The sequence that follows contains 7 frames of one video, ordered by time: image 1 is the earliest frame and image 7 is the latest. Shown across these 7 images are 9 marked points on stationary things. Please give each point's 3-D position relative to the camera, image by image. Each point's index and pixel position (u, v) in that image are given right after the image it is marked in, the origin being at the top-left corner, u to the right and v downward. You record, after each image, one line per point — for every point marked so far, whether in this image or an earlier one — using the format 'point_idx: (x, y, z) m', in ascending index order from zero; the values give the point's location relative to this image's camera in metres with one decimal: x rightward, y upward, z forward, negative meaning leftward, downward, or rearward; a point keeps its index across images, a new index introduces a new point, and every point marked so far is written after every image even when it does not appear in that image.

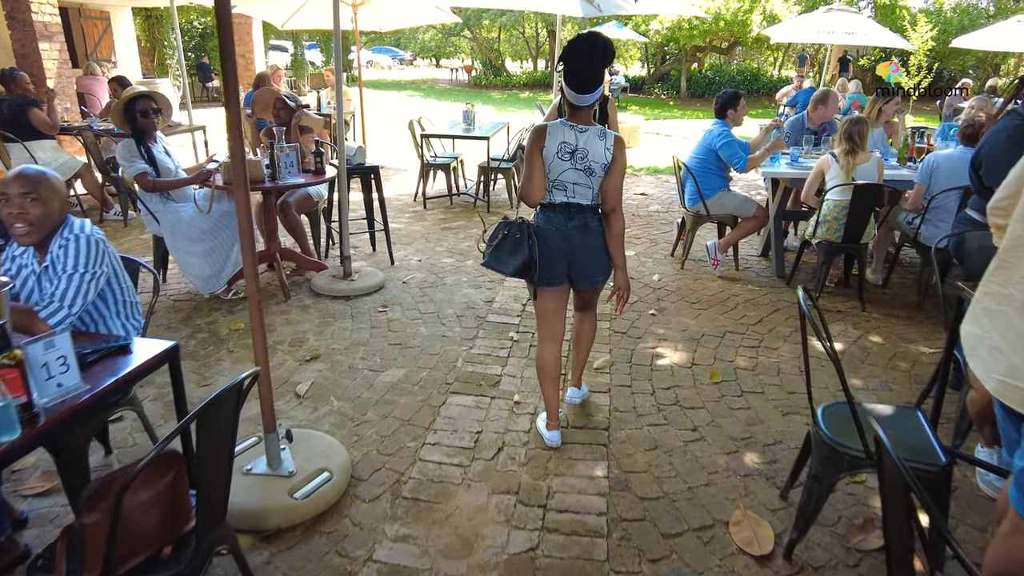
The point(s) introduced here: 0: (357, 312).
0: (-1.0, -0.2, +4.3) m
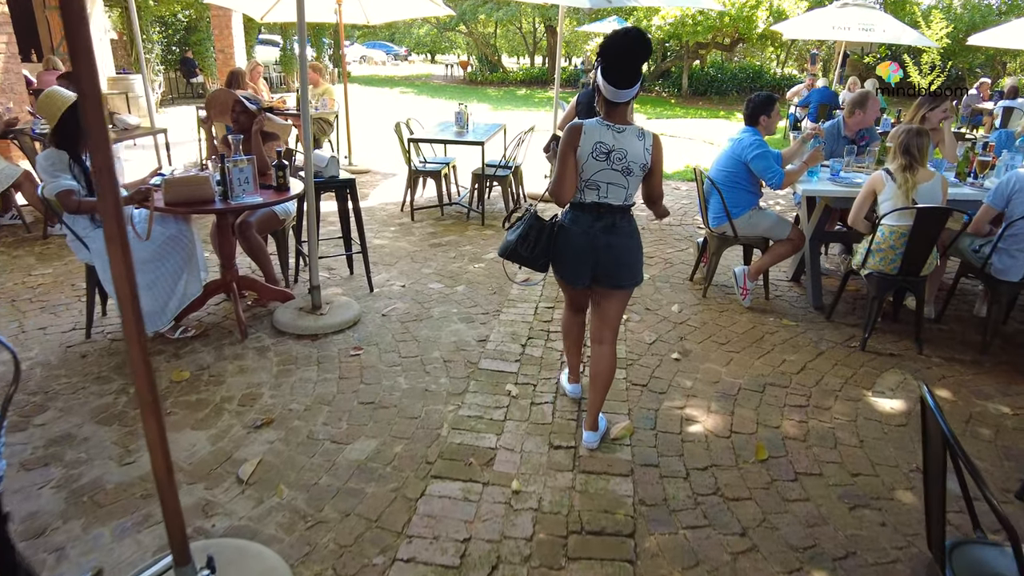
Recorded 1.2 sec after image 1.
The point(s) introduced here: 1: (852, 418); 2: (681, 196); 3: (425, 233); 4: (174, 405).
0: (-1.0, -0.4, +3.6) m
1: (+1.5, -0.6, +3.1) m
2: (+1.9, +1.0, +7.7) m
3: (-0.8, +0.5, +6.1) m
4: (-1.6, -0.5, +3.2) m
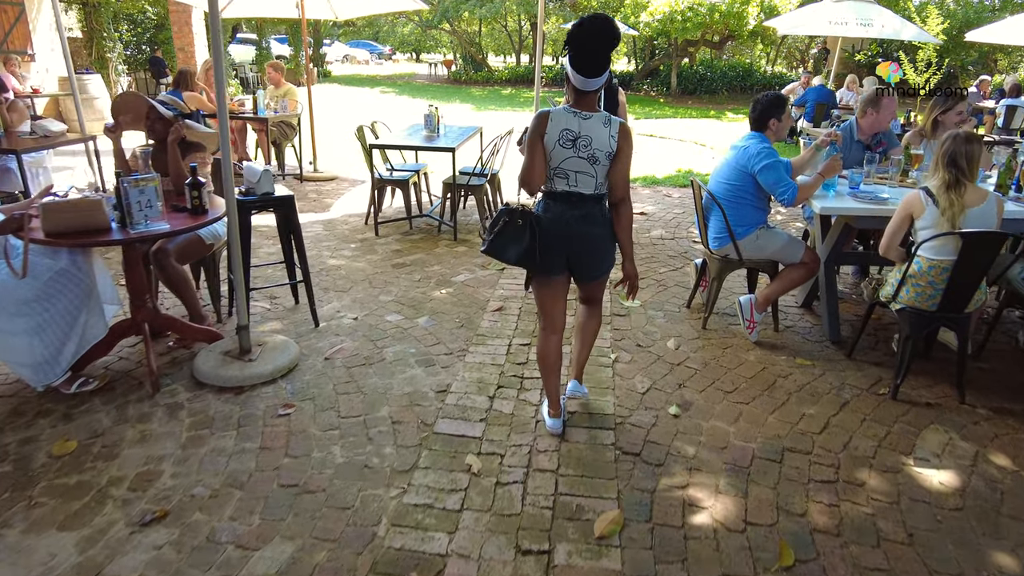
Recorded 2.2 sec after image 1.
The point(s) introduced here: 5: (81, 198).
0: (-1.2, -0.6, +3.0) m
1: (+1.4, -0.8, +2.5) m
2: (+1.7, +0.9, +7.1) m
3: (-1.0, +0.3, +5.4) m
4: (-1.7, -0.7, +2.5) m
5: (-1.8, +0.4, +2.9) m
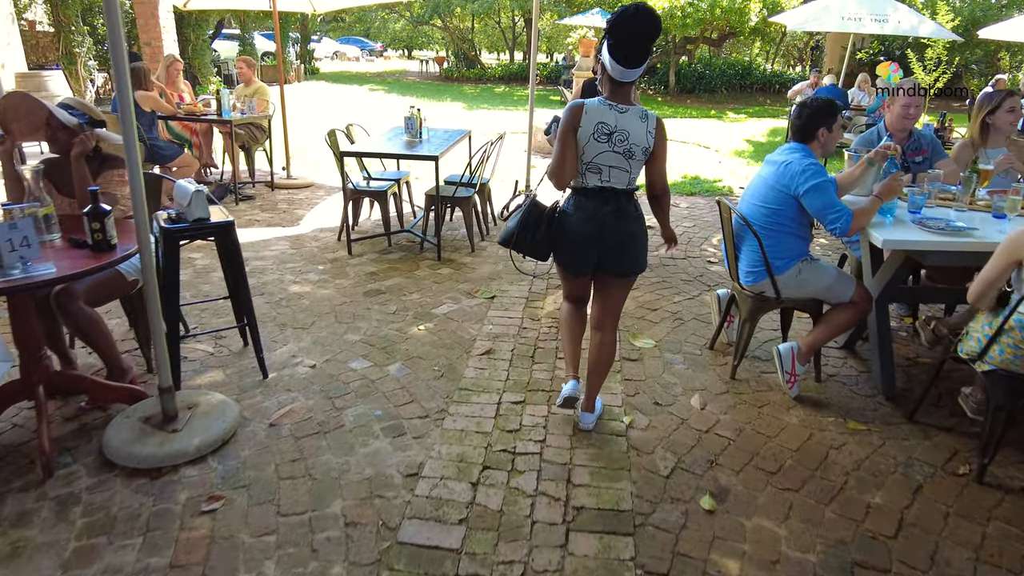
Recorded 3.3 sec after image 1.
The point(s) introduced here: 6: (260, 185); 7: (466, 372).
0: (-1.2, -0.8, +2.3) m
1: (+1.4, -1.0, +1.8) m
2: (+1.6, +0.7, +6.4) m
3: (-1.0, +0.1, +4.7) m
4: (-1.8, -1.0, +1.8) m
5: (-1.9, +0.2, +2.2) m
6: (-2.6, +1.1, +7.0) m
7: (-0.2, -0.4, +3.3) m
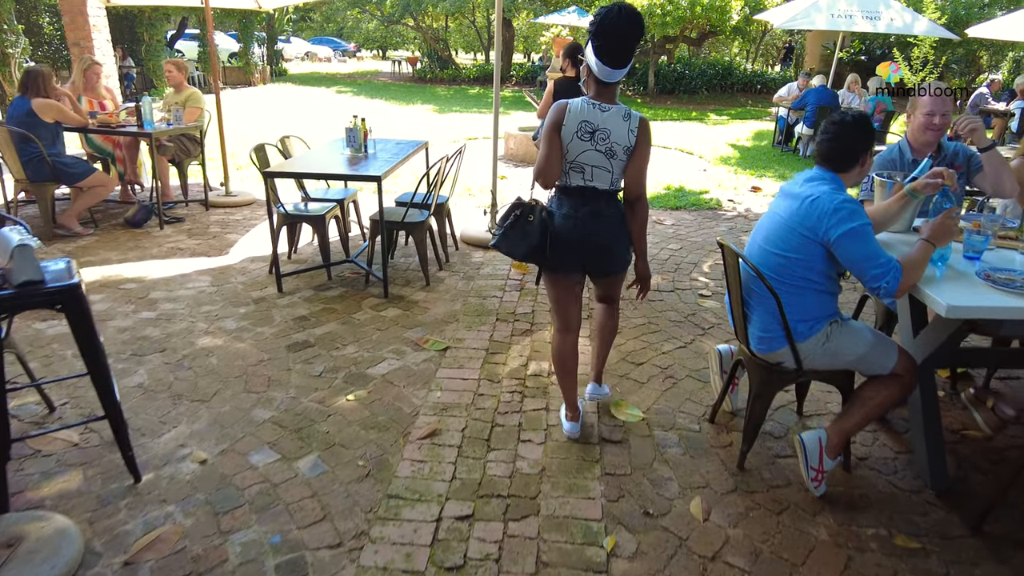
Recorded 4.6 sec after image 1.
0: (-1.4, -1.1, +1.6) m
1: (+1.2, -1.2, +1.1) m
2: (+1.3, +0.4, +5.7) m
3: (-1.3, -0.2, +4.0) m
4: (-1.9, -1.2, +1.1) m
5: (-2.0, -0.1, +1.4) m
6: (-2.9, +0.8, +6.2) m
7: (-0.4, -0.7, +2.6) m
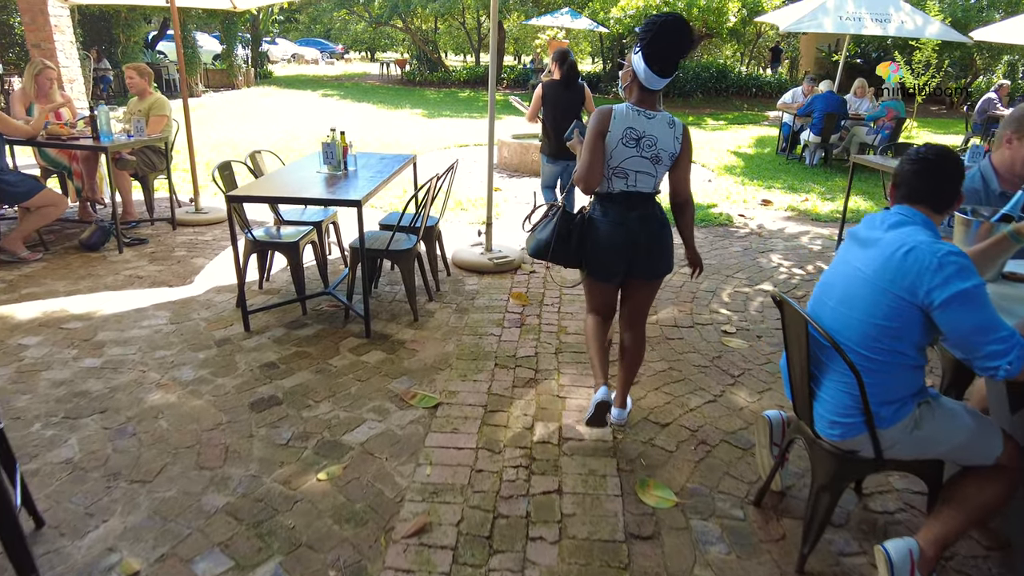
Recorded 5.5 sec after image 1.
0: (-1.3, -1.3, +1.0) m
1: (+1.3, -1.4, +0.7) m
2: (+1.3, +0.2, +5.3) m
3: (-1.3, -0.4, +3.4) m
4: (-1.9, -1.5, +0.5) m
5: (-2.0, -0.3, +0.9) m
6: (-2.9, +0.5, +5.7) m
7: (-0.4, -0.9, +2.0) m
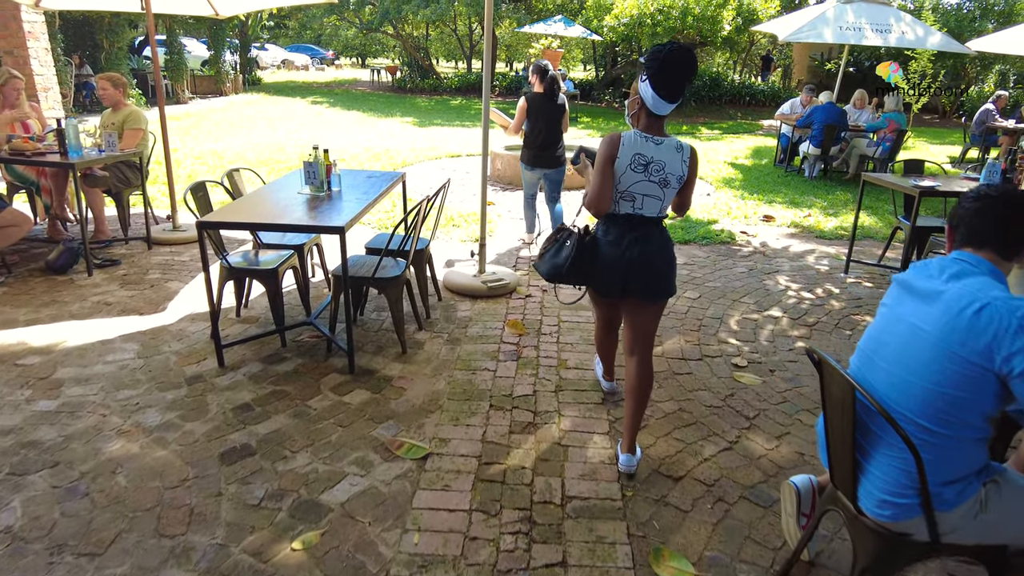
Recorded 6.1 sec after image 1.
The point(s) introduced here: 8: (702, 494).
0: (-1.3, -1.4, +0.7) m
1: (+1.3, -1.6, +0.4) m
2: (+1.2, 0.0, +5.0) m
3: (-1.3, -0.5, +3.2) m
4: (-1.8, -1.6, +0.2) m
5: (-2.0, -0.5, +0.6) m
6: (-3.0, +0.4, +5.4) m
7: (-0.4, -1.0, +1.8) m
8: (+0.7, -0.8, +2.6) m
